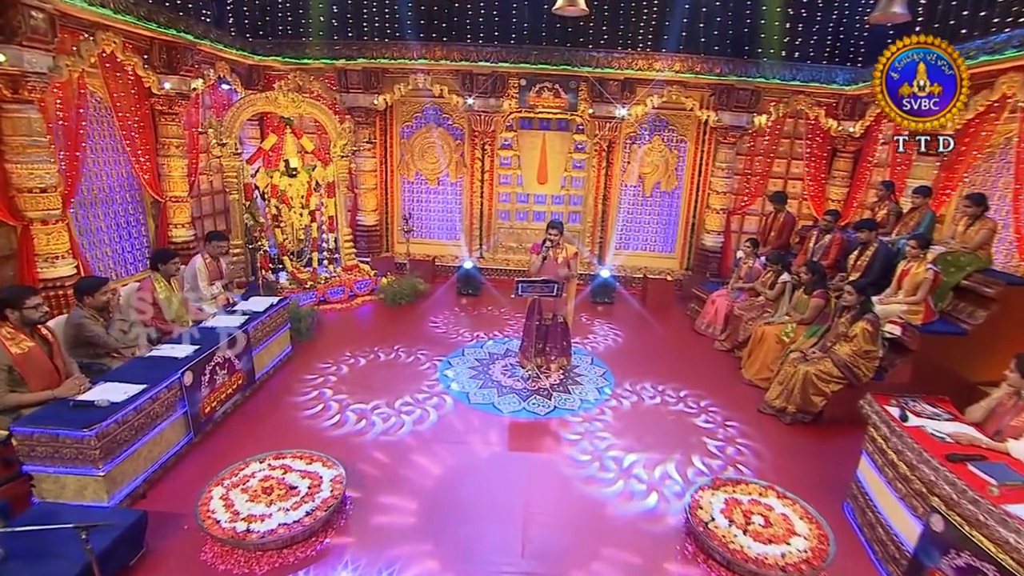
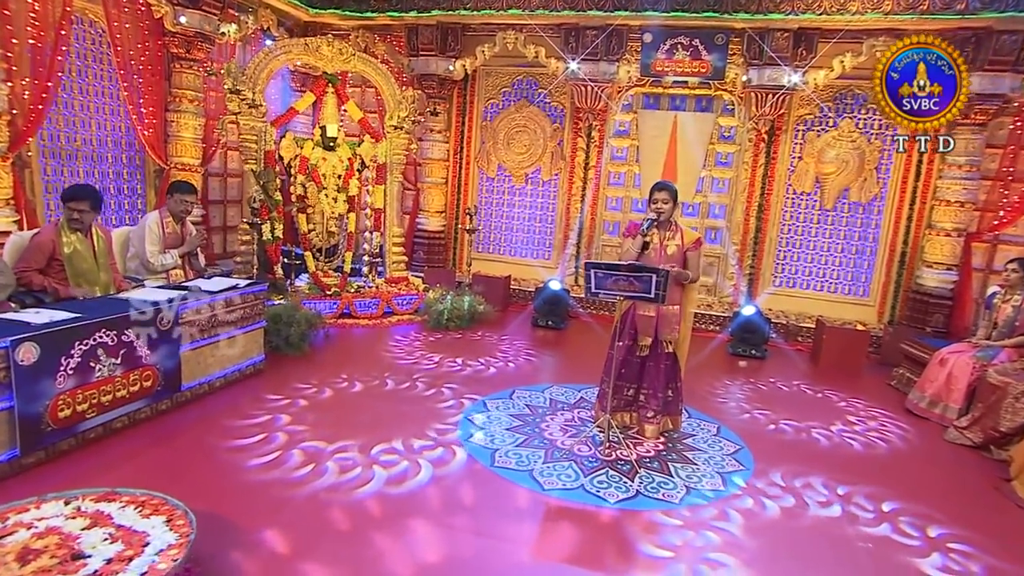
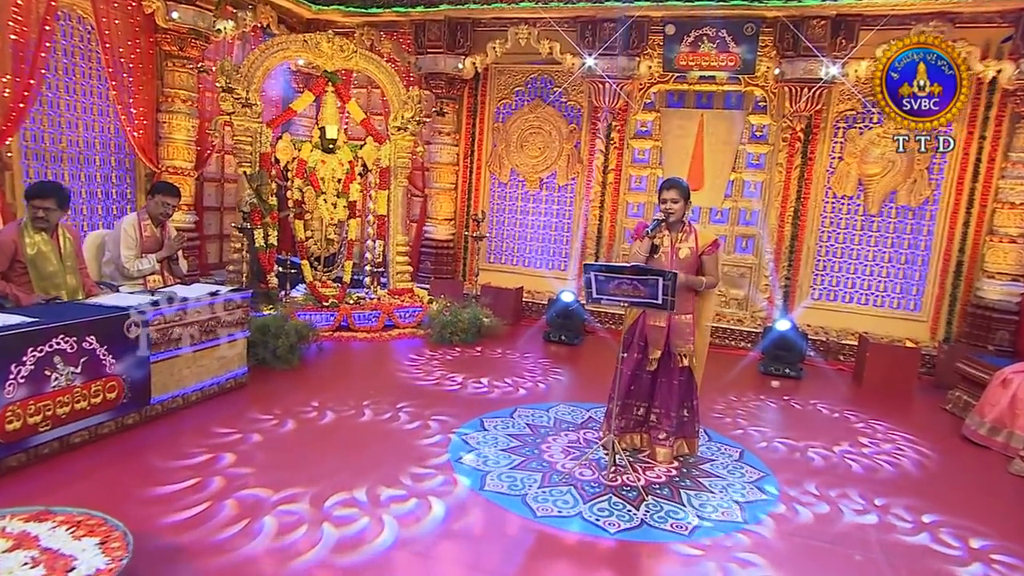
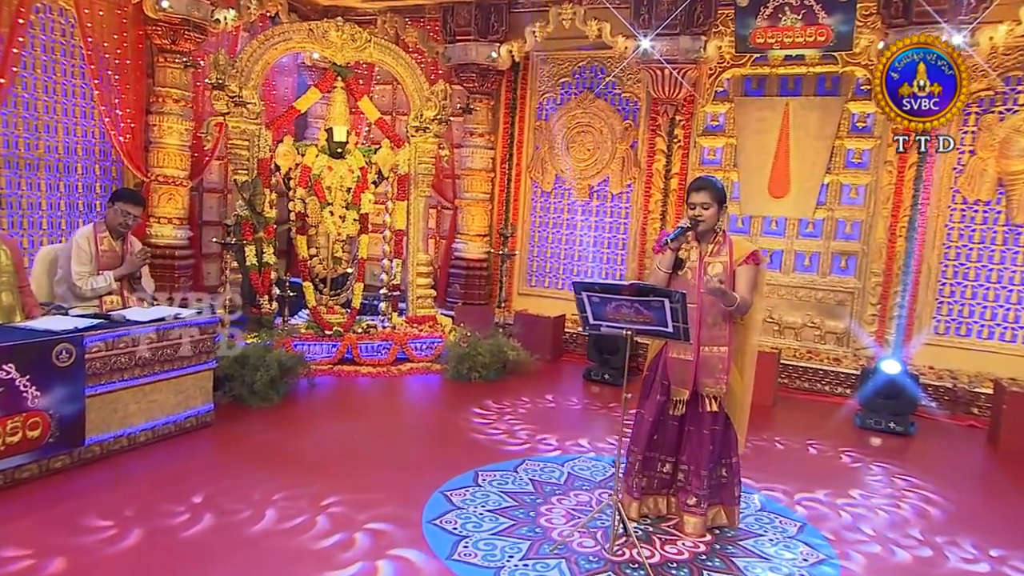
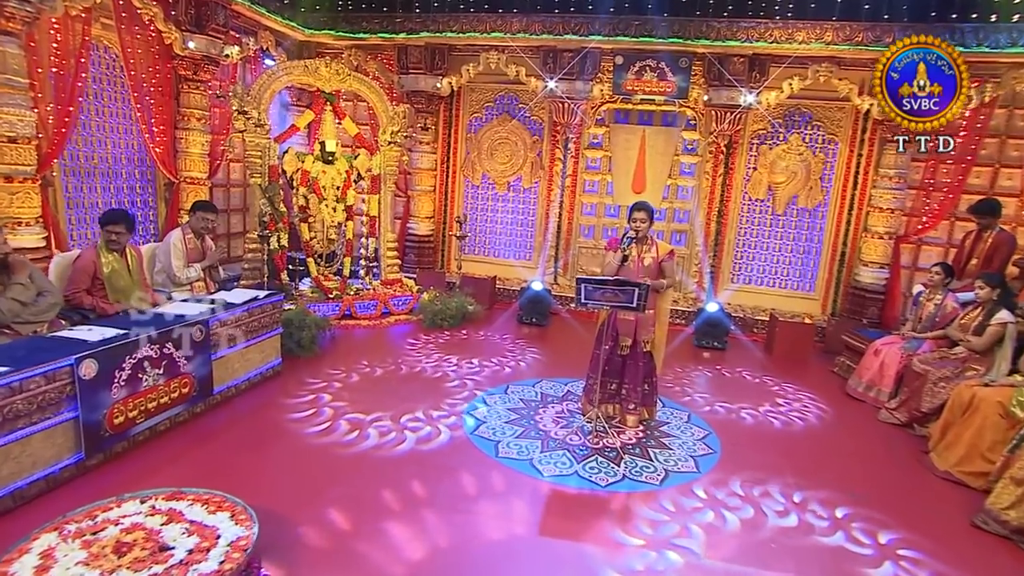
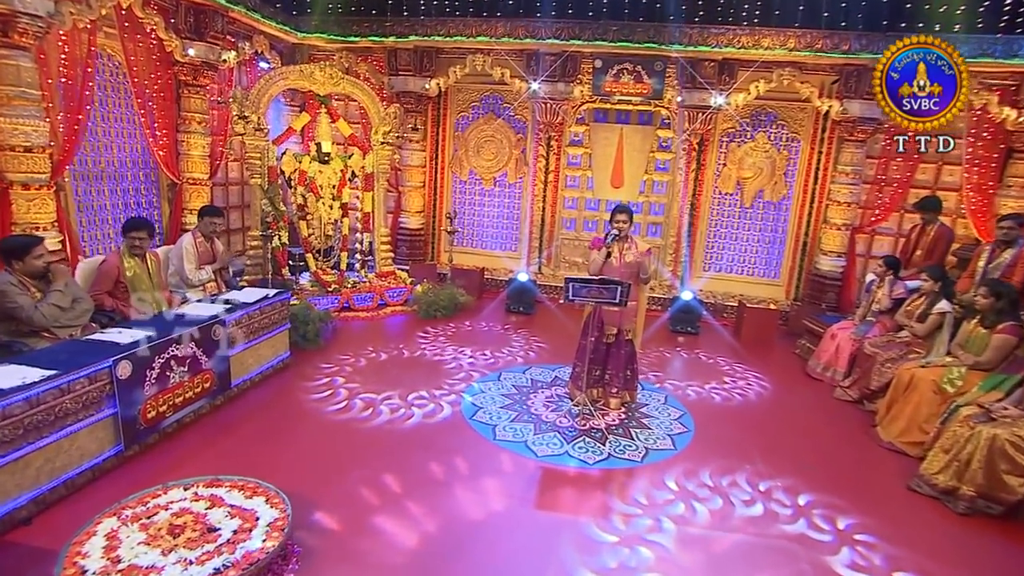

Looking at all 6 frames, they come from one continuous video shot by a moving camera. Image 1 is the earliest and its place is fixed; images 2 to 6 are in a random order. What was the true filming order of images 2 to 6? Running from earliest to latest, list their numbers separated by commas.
6, 5, 2, 3, 4
